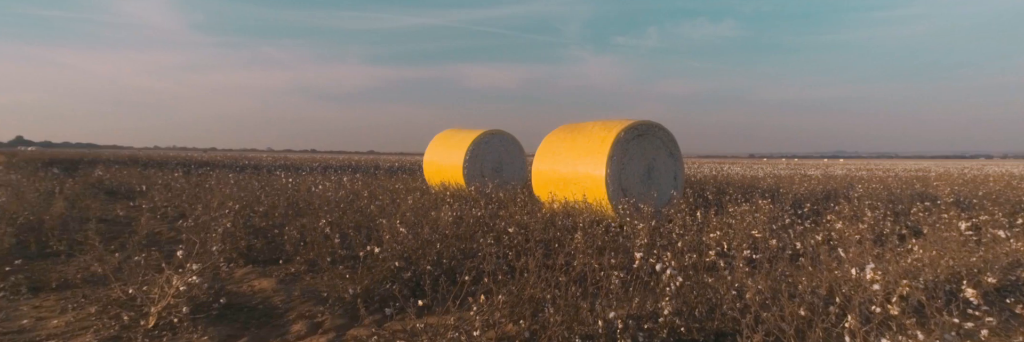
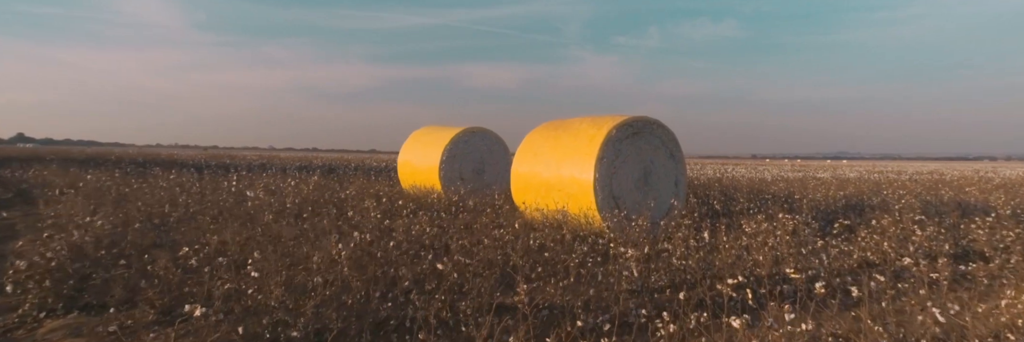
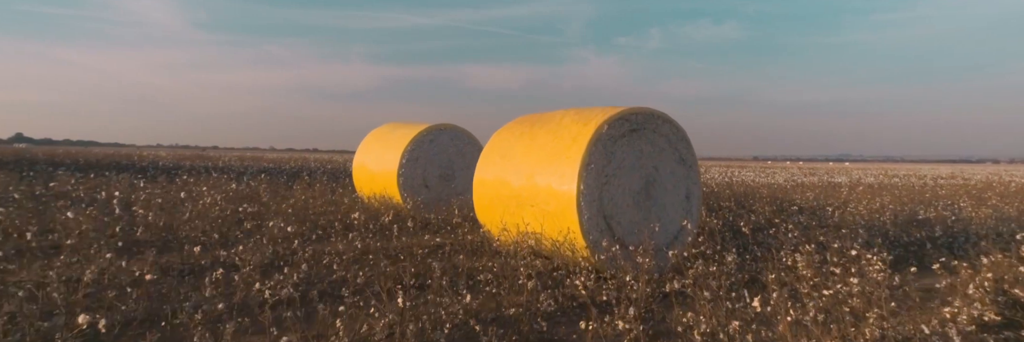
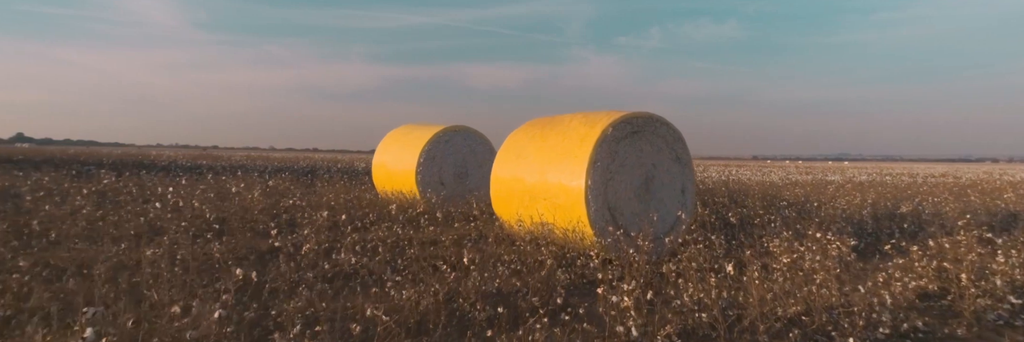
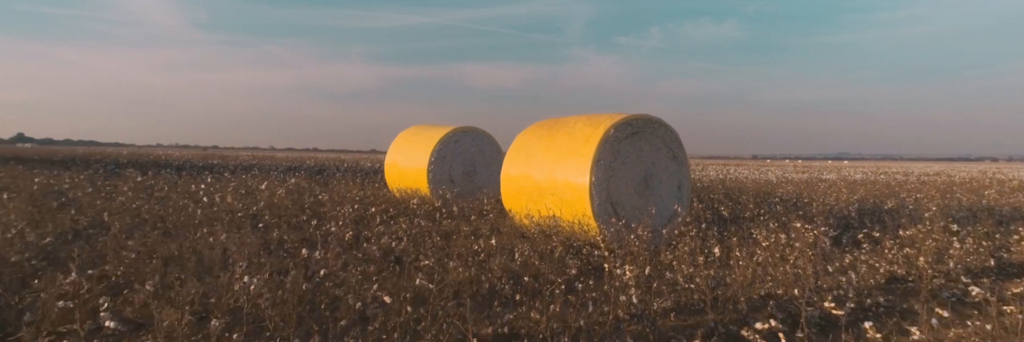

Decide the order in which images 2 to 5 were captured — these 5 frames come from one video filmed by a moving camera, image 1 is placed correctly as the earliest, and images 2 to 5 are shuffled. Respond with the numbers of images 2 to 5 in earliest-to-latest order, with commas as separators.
2, 5, 4, 3
